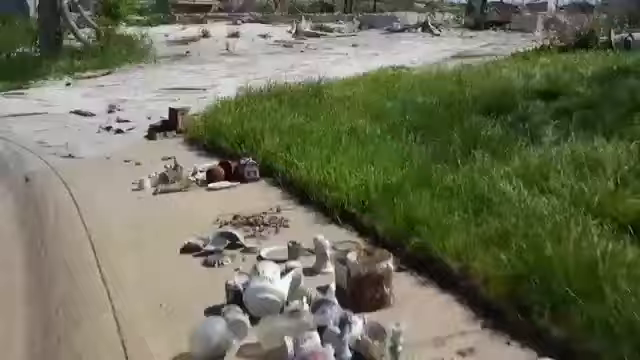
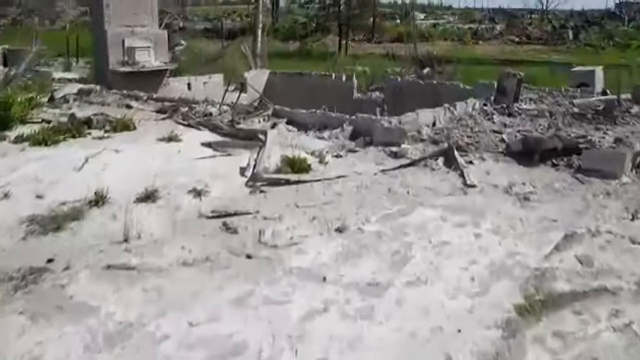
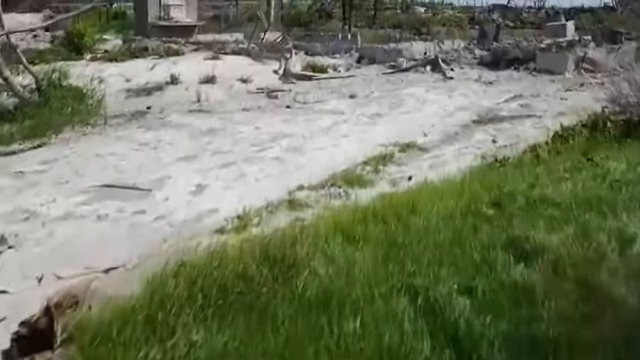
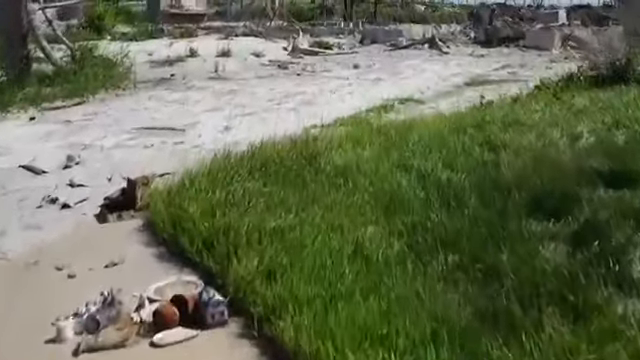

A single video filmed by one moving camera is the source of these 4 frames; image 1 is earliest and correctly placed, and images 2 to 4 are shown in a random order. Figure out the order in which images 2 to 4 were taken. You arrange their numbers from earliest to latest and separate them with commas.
4, 3, 2
